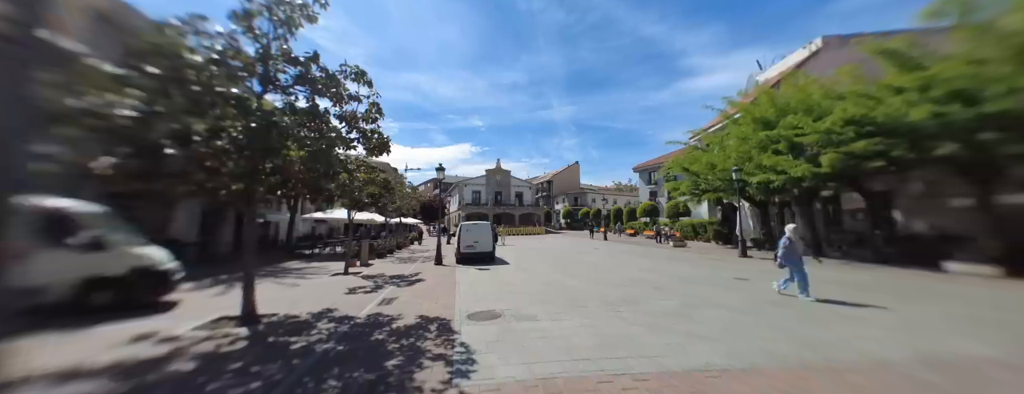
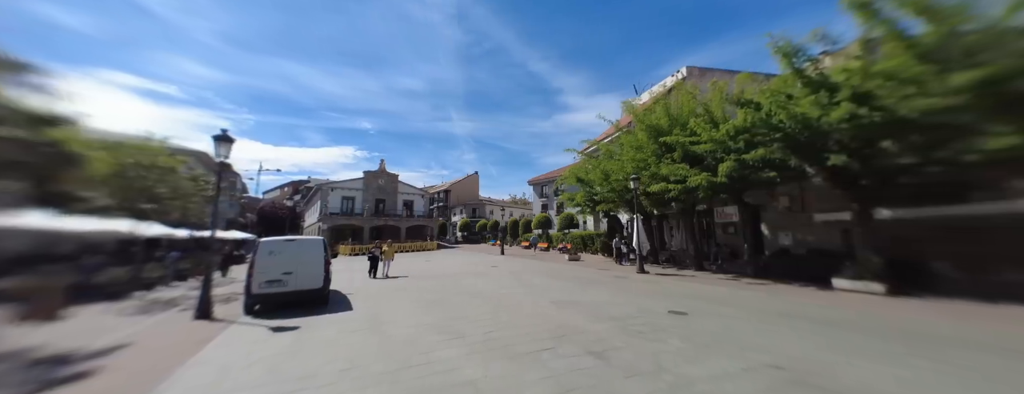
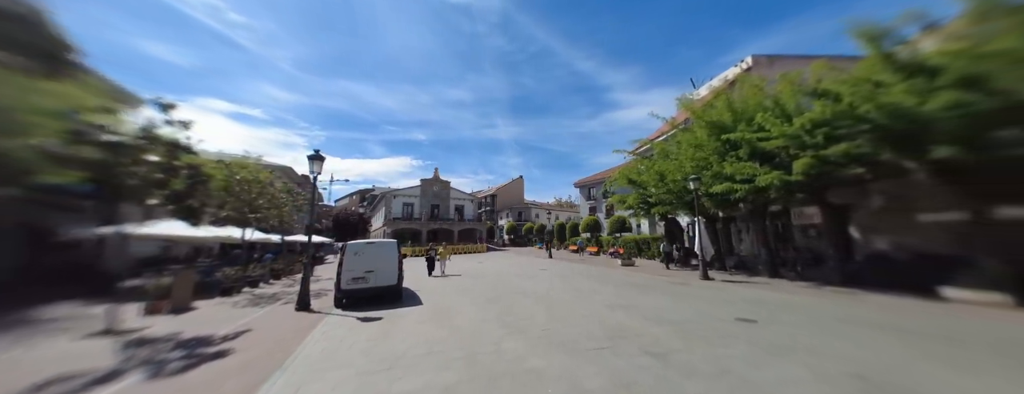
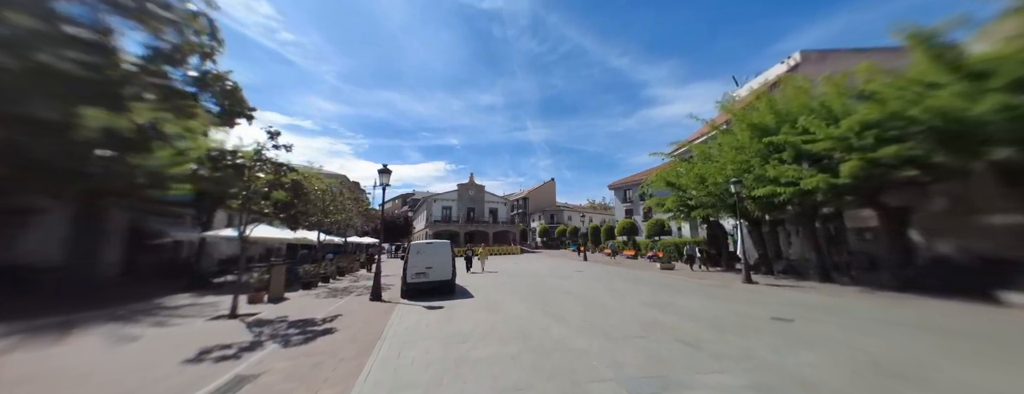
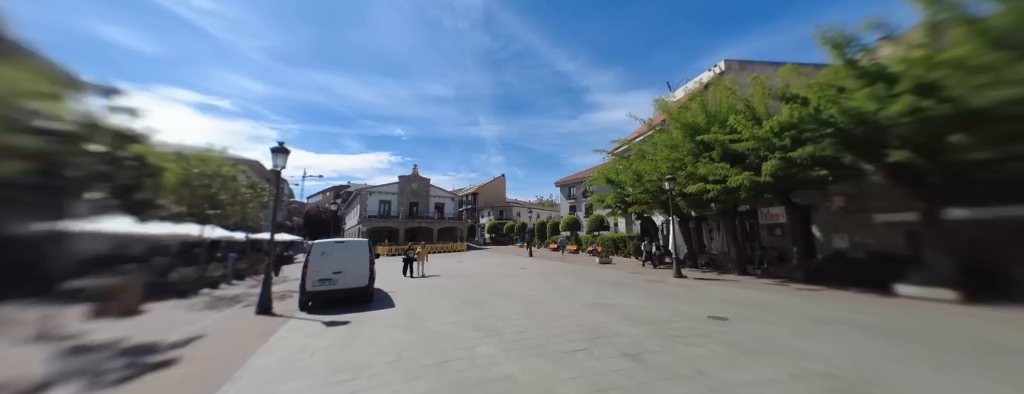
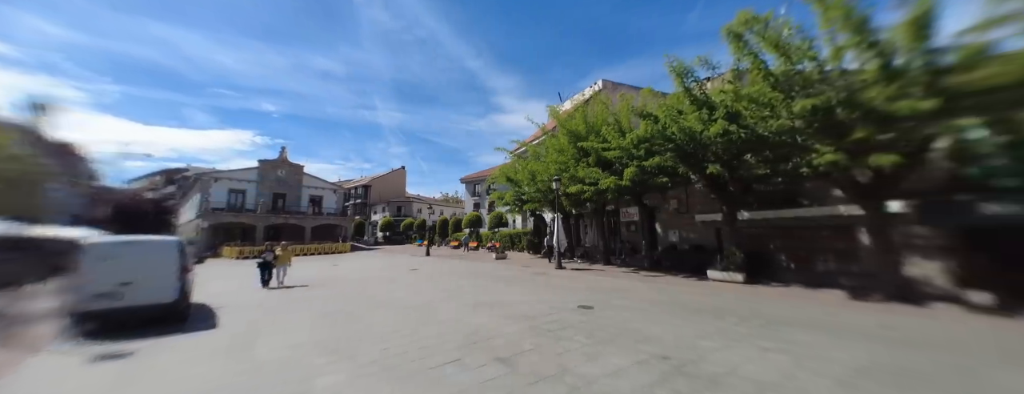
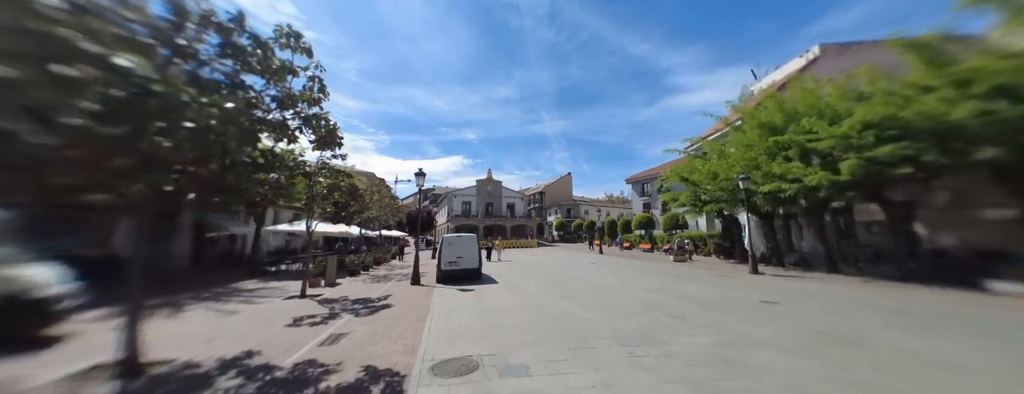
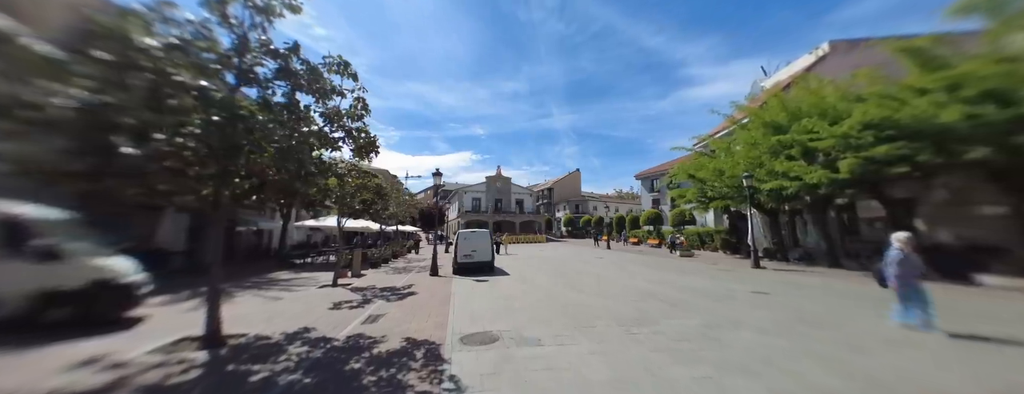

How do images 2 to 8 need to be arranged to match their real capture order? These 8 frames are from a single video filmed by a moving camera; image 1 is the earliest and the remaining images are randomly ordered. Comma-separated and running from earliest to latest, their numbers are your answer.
8, 7, 4, 3, 5, 2, 6
